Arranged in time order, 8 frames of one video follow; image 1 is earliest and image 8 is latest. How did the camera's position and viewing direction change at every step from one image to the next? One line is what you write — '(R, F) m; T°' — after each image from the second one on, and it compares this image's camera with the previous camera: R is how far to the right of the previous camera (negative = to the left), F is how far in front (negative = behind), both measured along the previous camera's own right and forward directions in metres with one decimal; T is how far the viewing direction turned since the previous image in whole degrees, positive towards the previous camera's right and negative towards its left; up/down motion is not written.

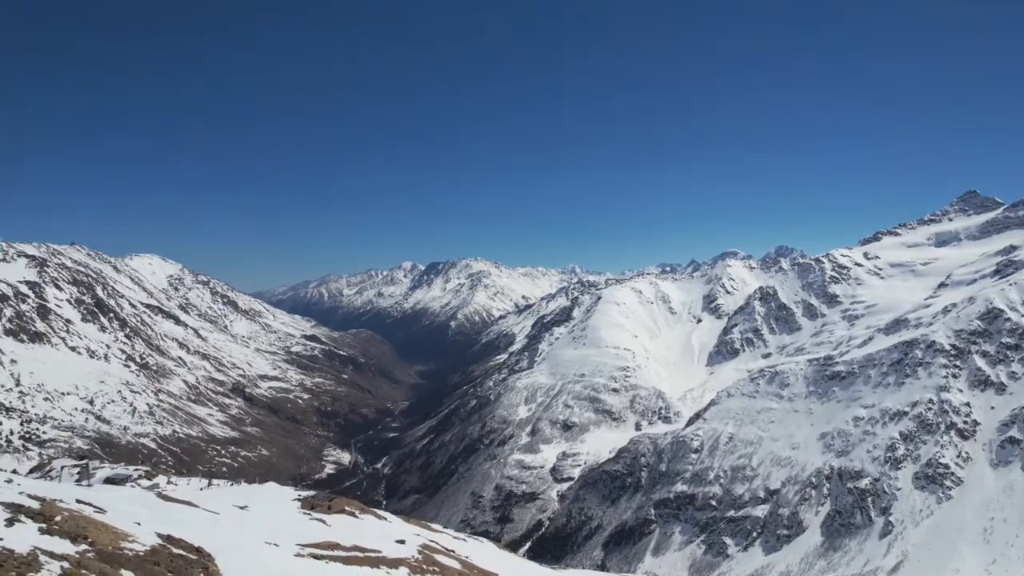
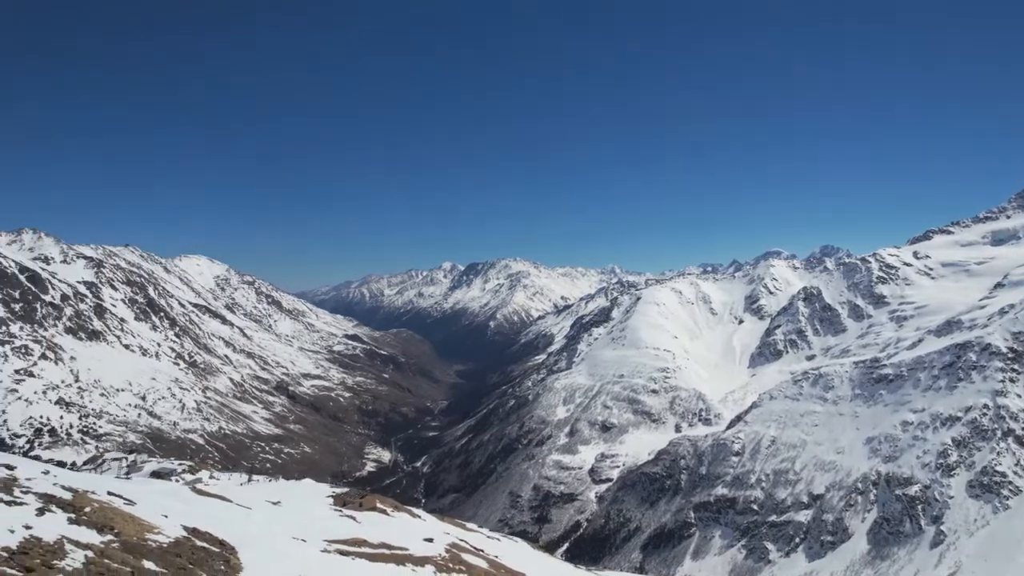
(+3.6, +0.3) m; -3°
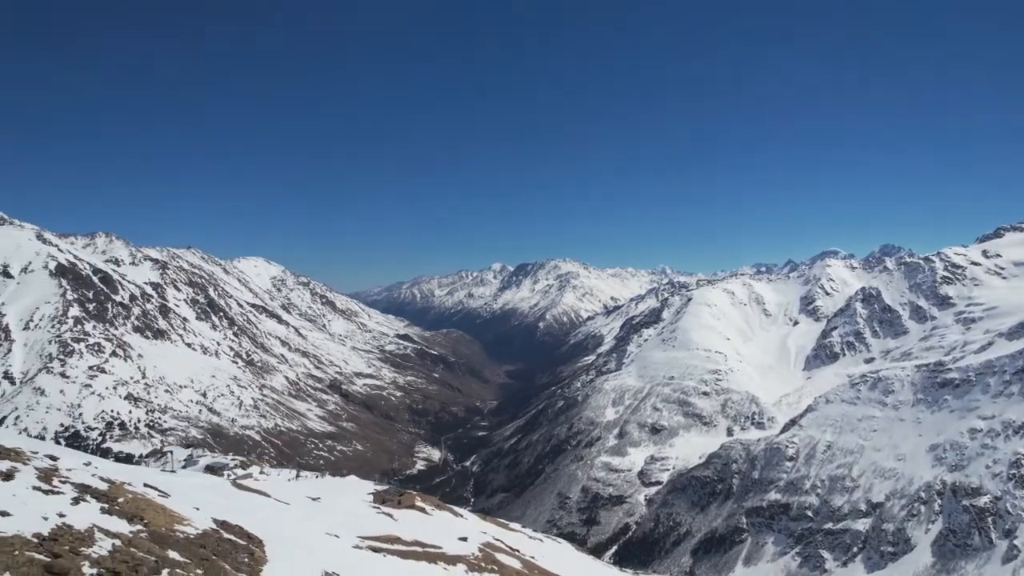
(+4.3, +0.3) m; -4°
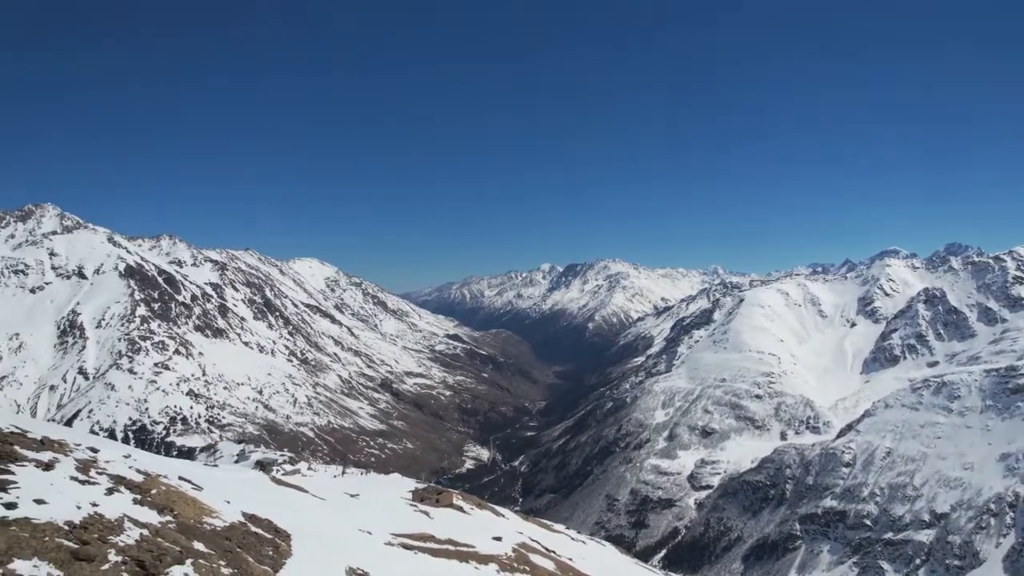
(+4.3, +0.1) m; -4°
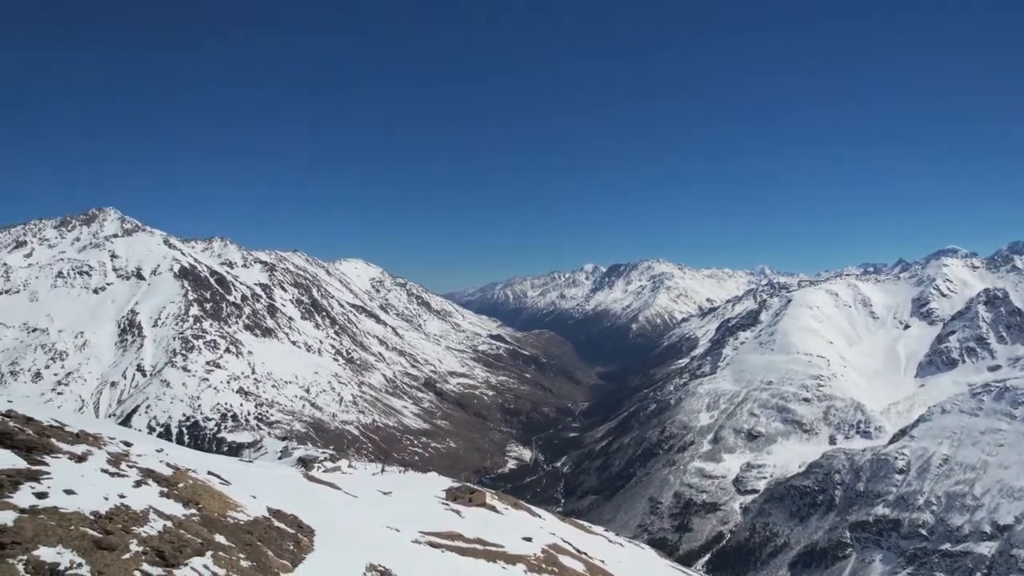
(+3.6, +0.3) m; -3°
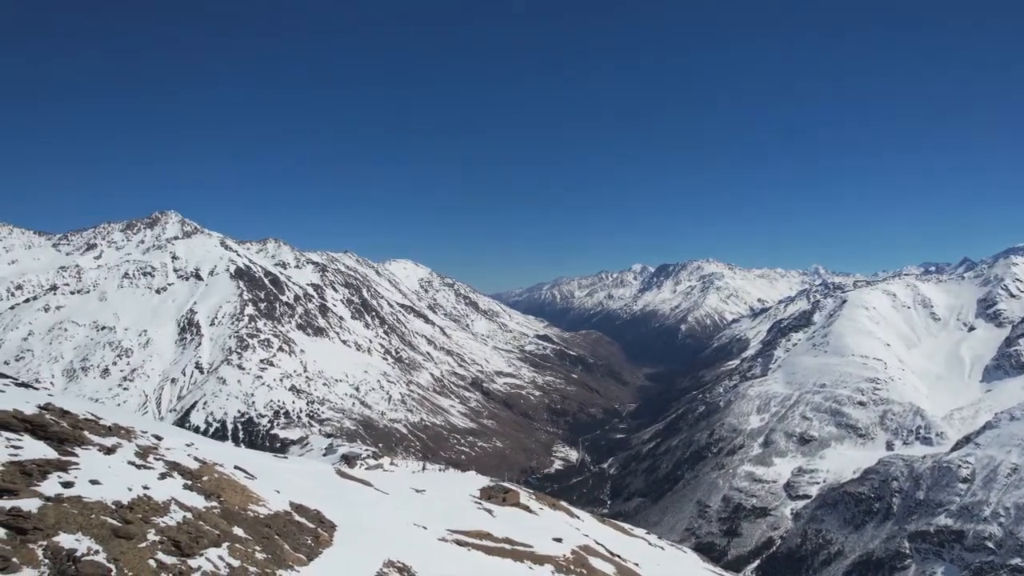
(+4.4, +0.2) m; -3°
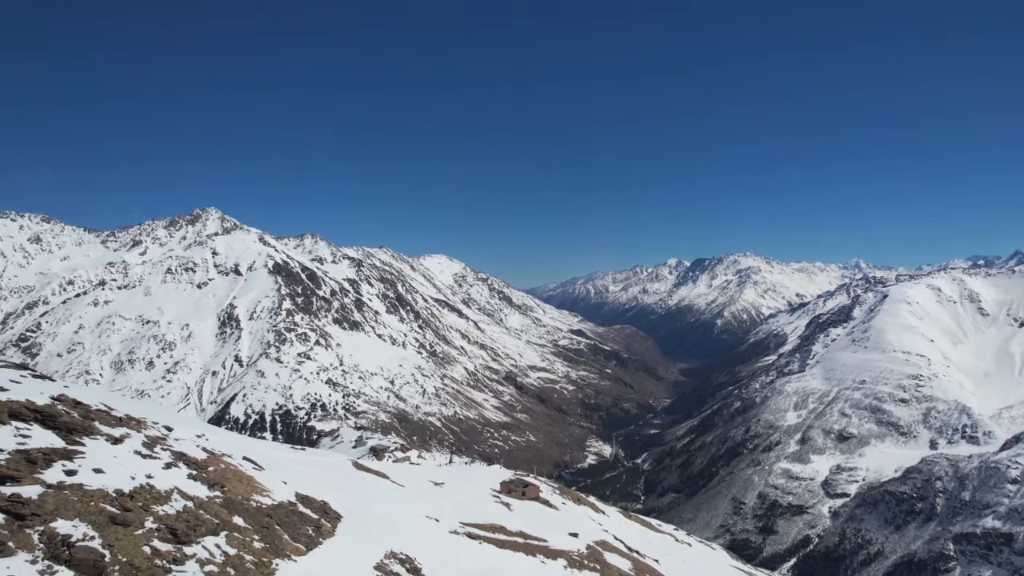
(+5.1, -0.2) m; -2°
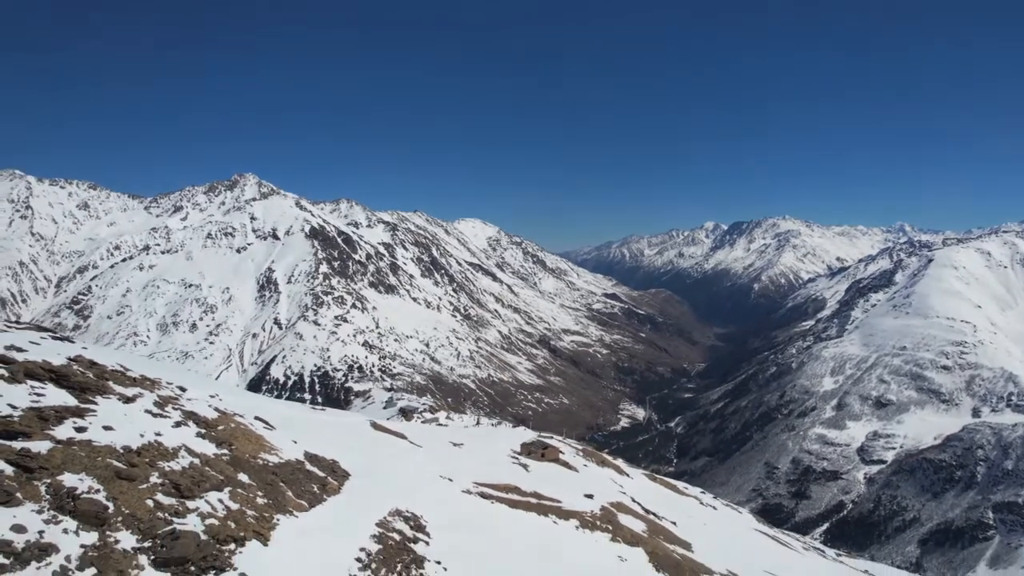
(+5.3, -0.3) m; -2°
